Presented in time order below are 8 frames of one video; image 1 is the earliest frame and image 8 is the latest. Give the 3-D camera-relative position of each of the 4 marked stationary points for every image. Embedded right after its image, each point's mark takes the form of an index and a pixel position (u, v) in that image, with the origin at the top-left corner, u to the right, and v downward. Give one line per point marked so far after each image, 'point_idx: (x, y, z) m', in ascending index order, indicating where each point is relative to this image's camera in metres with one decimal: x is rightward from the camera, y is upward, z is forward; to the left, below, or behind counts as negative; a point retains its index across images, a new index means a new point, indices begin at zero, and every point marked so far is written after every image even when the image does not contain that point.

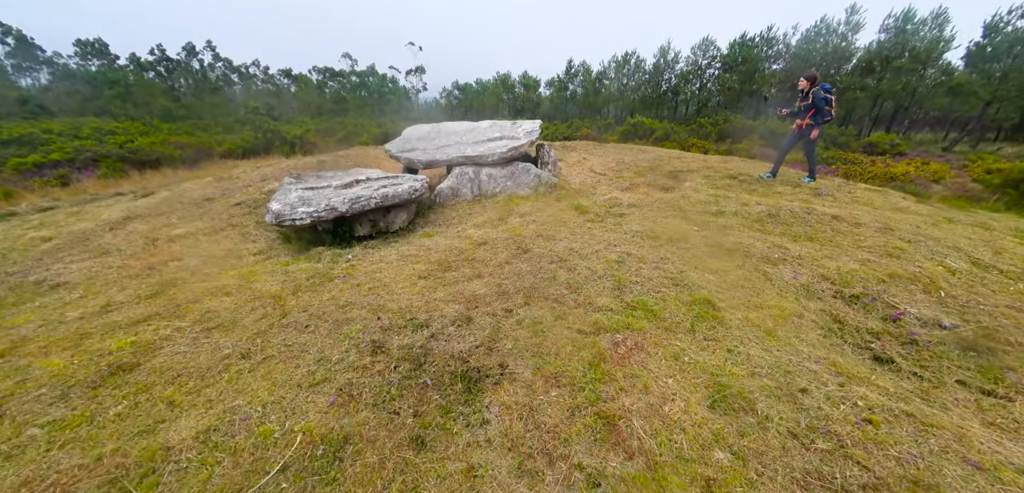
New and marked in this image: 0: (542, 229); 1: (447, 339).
0: (+0.4, +0.2, +4.8) m
1: (-0.5, -0.7, +2.7) m
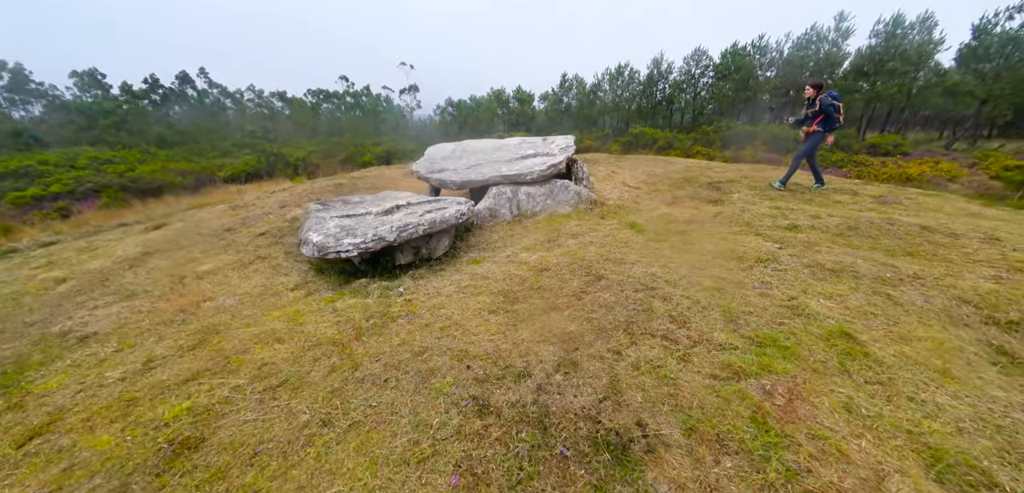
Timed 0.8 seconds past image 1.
0: (+1.2, -0.1, +4.5) m
1: (+0.3, -0.9, +2.4) m
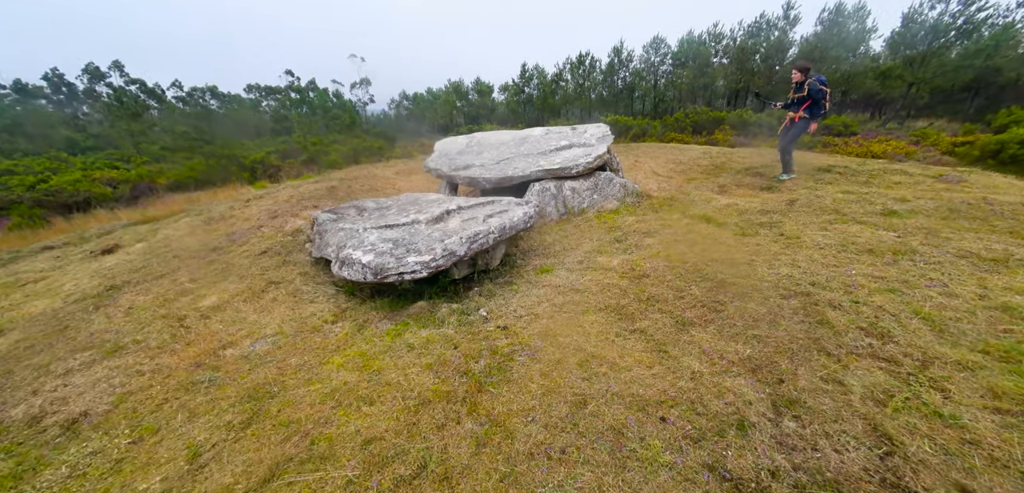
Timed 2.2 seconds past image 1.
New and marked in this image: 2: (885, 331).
0: (+2.1, -0.1, +4.0) m
1: (+1.5, -1.0, +1.8) m
2: (+2.5, -0.6, +2.4) m
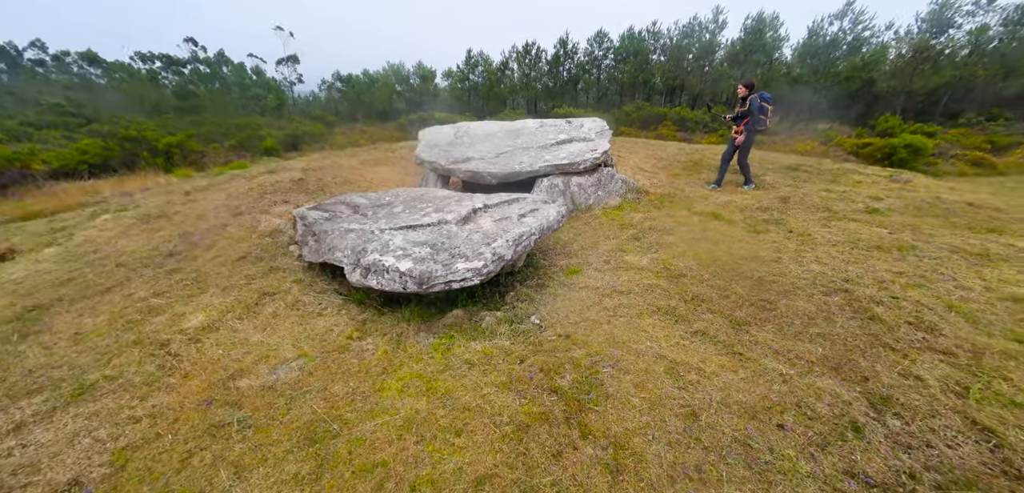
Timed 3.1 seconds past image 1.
0: (+2.4, 0.0, +4.1) m
1: (+2.2, -1.0, +1.9) m
2: (+3.1, -0.6, +2.7) m
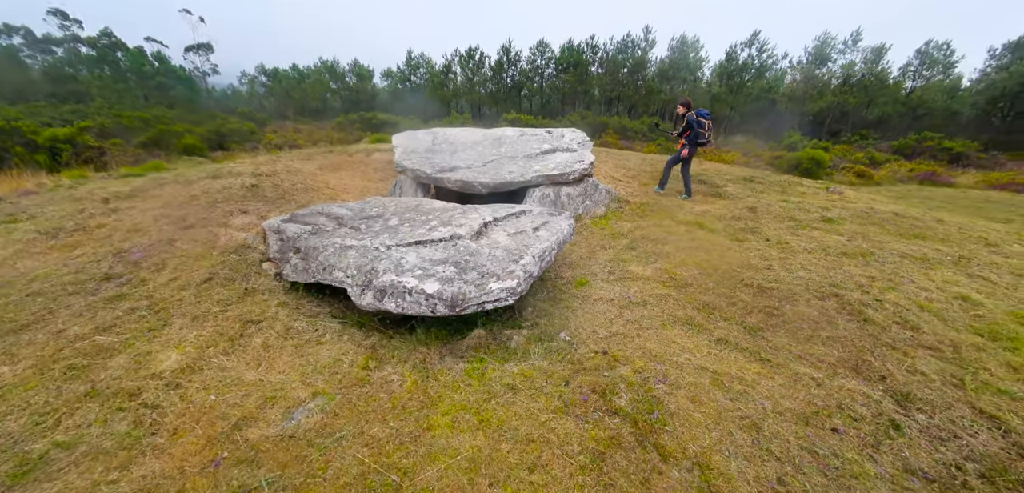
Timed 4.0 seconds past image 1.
0: (+2.5, -0.1, +4.4) m
1: (+2.7, -1.1, +2.2) m
2: (+3.4, -0.7, +3.1) m
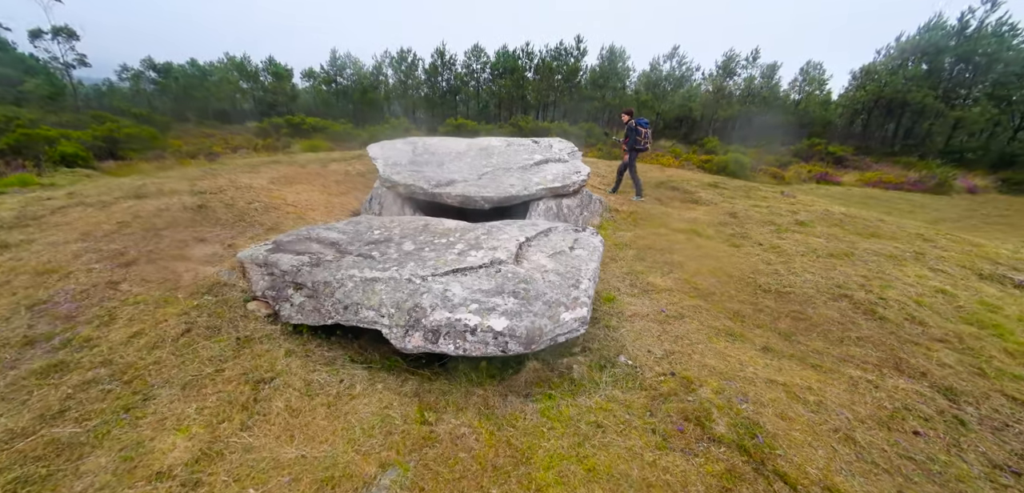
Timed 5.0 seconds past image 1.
0: (+2.7, -0.2, +4.6) m
1: (+3.3, -1.2, +2.5) m
2: (+3.9, -0.7, +3.5) m
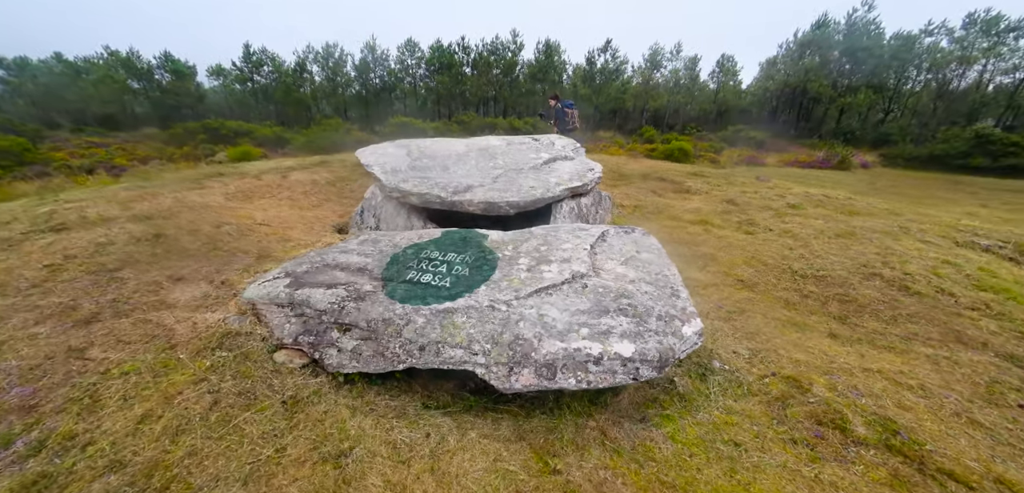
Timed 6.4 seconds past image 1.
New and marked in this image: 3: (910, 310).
0: (+3.1, -0.1, +4.7) m
1: (+4.1, -1.0, +2.7) m
2: (+4.5, -0.4, +3.8) m
3: (+3.8, -0.6, +3.6) m
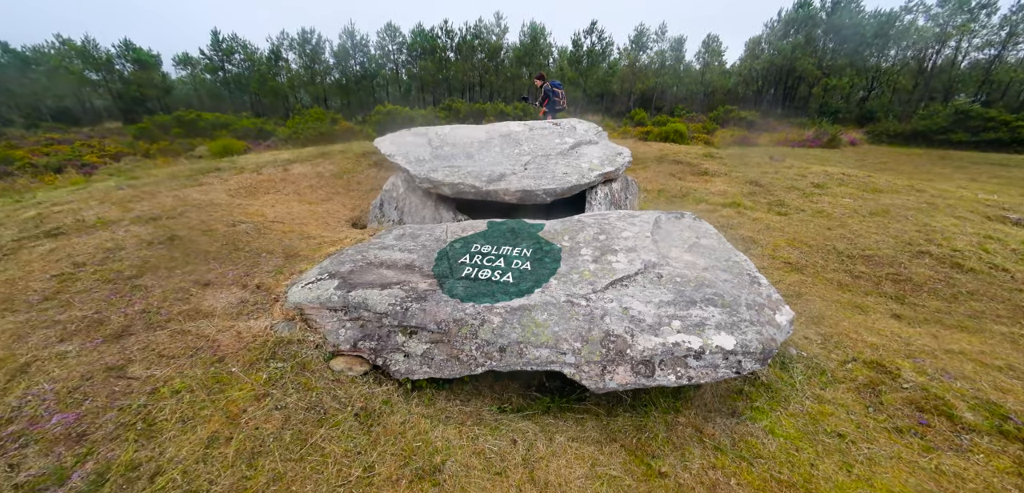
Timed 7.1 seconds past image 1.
0: (+3.6, +0.2, +4.7) m
1: (+4.7, -0.8, +2.7) m
2: (+5.0, -0.2, +3.8) m
3: (+4.4, -0.4, +3.5) m
